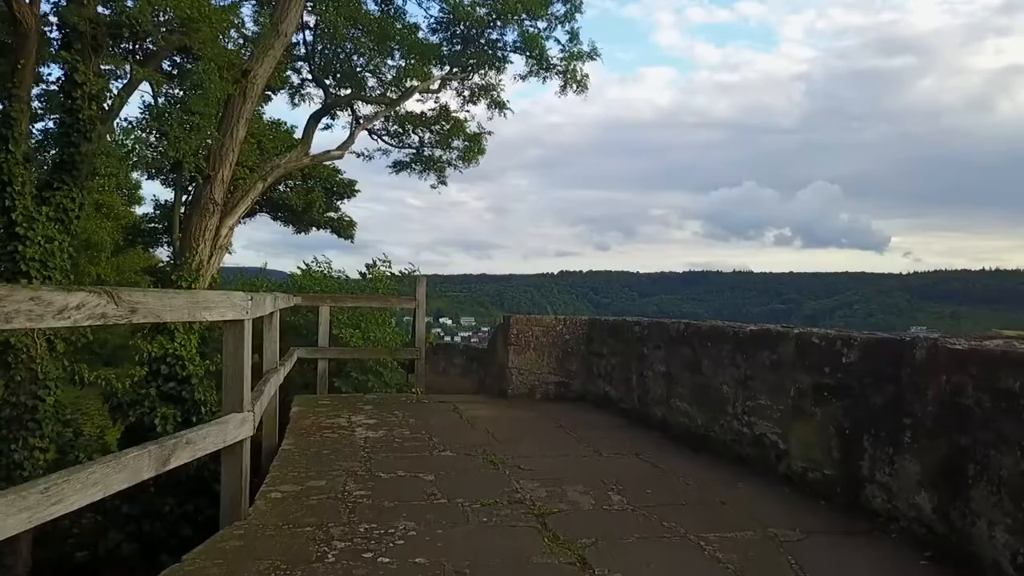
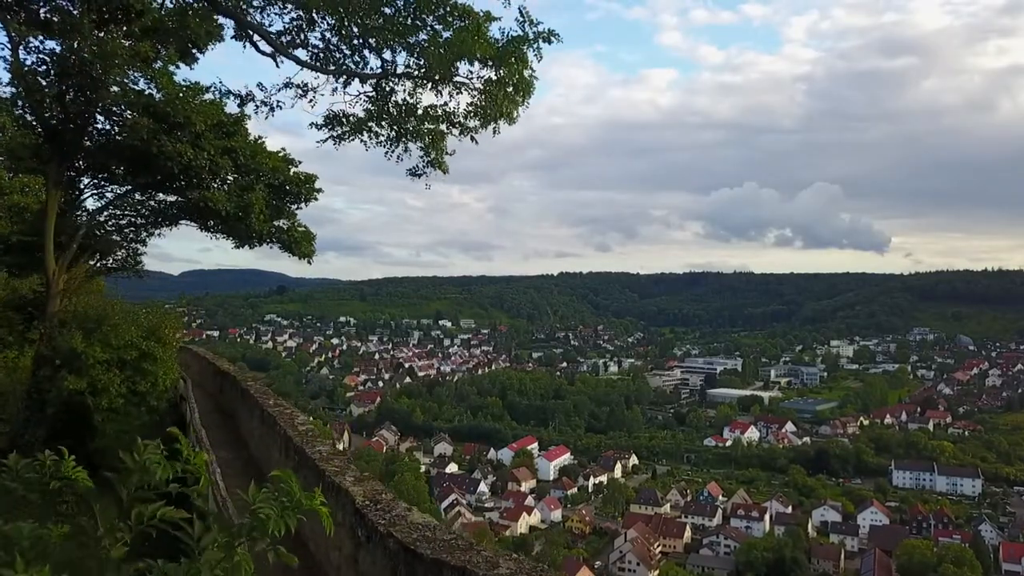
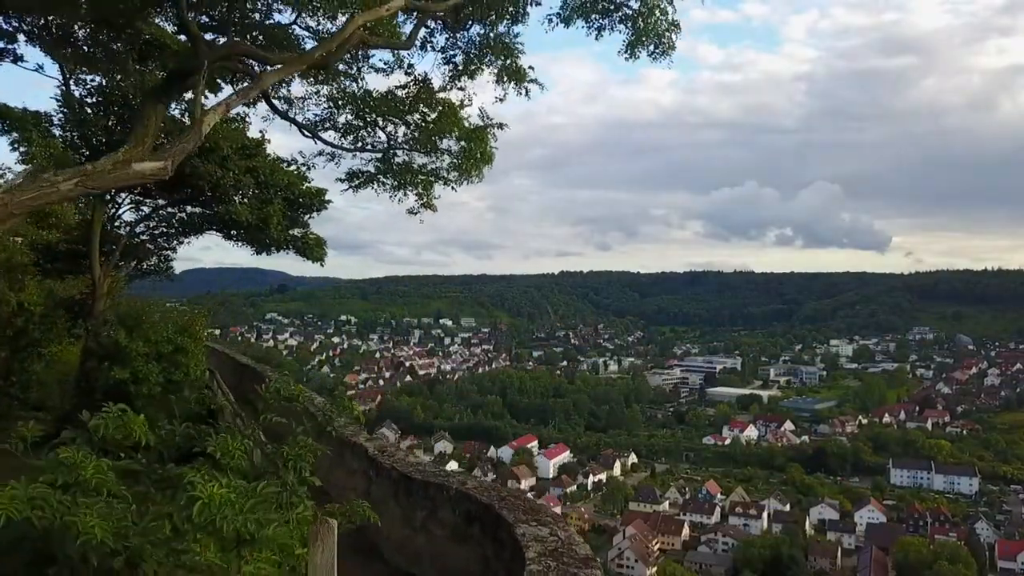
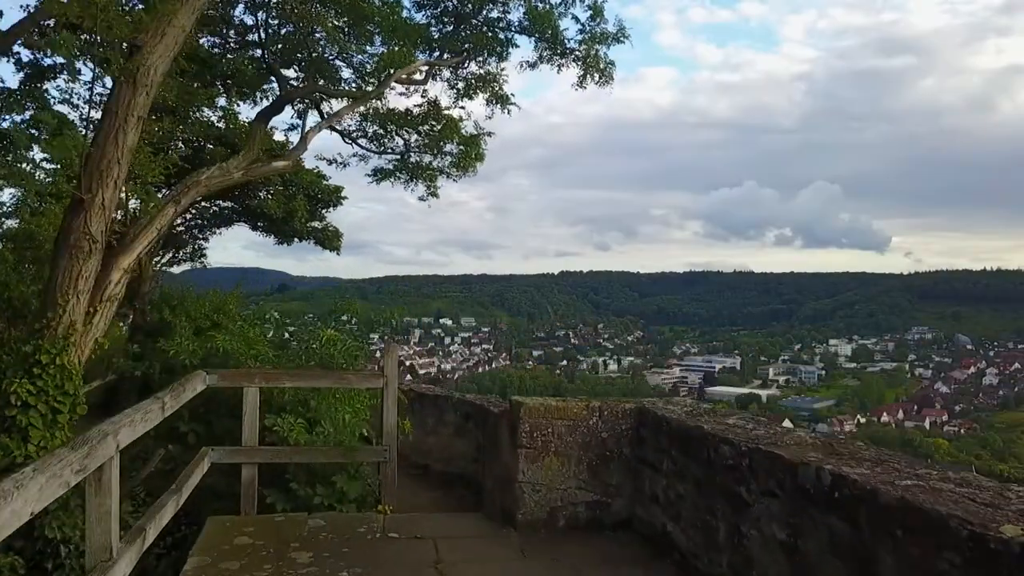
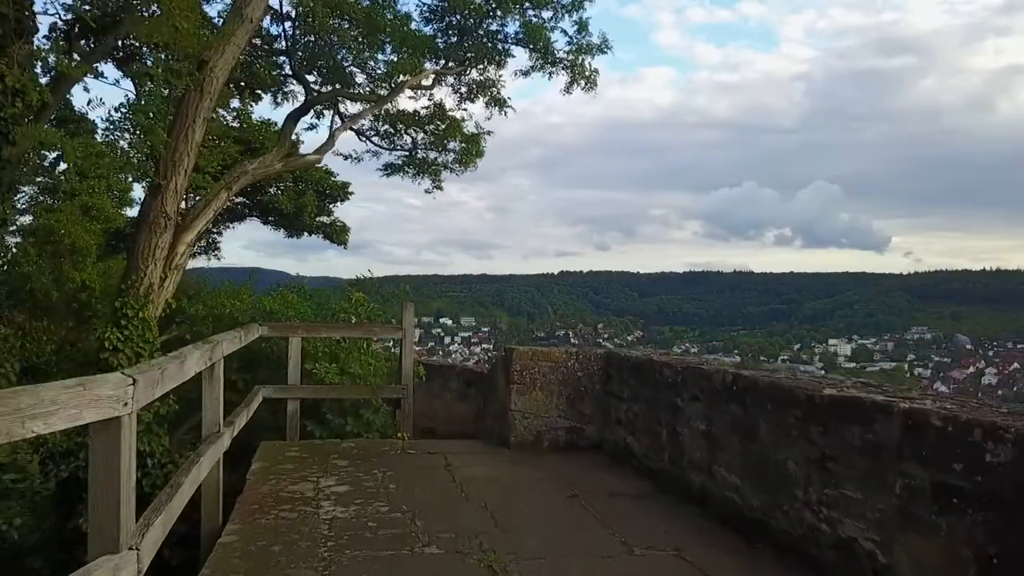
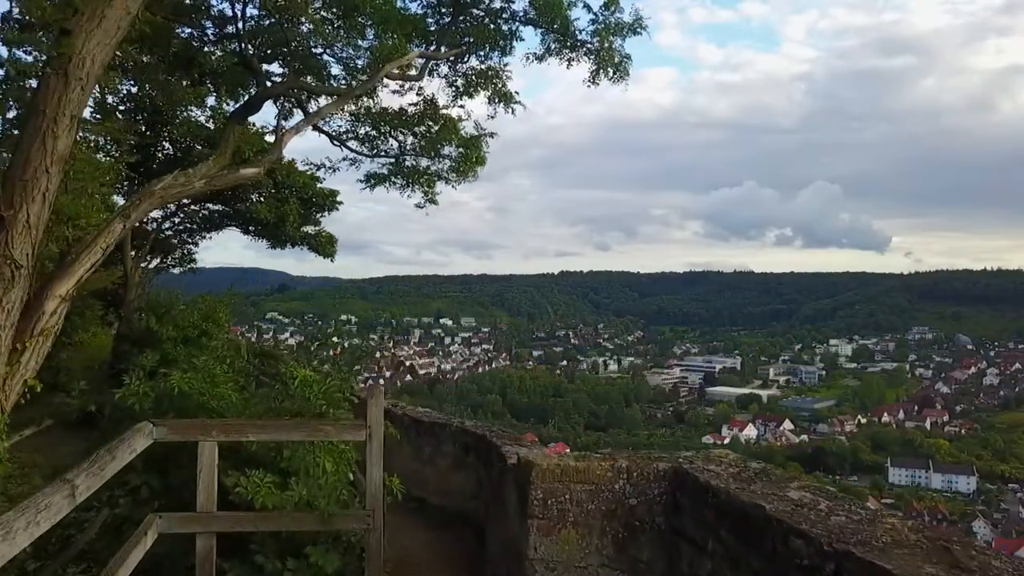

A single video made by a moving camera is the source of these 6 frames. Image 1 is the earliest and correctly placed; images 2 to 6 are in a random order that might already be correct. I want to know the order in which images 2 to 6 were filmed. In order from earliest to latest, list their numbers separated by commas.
5, 4, 6, 3, 2
